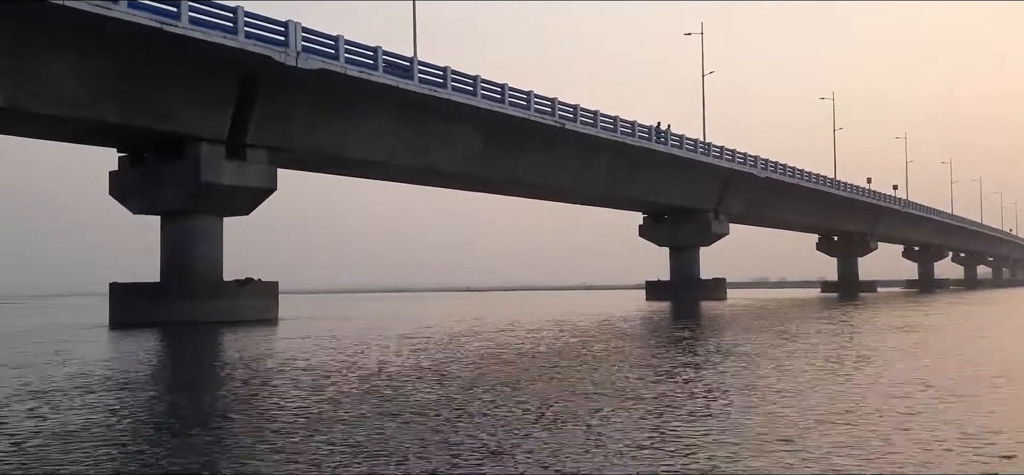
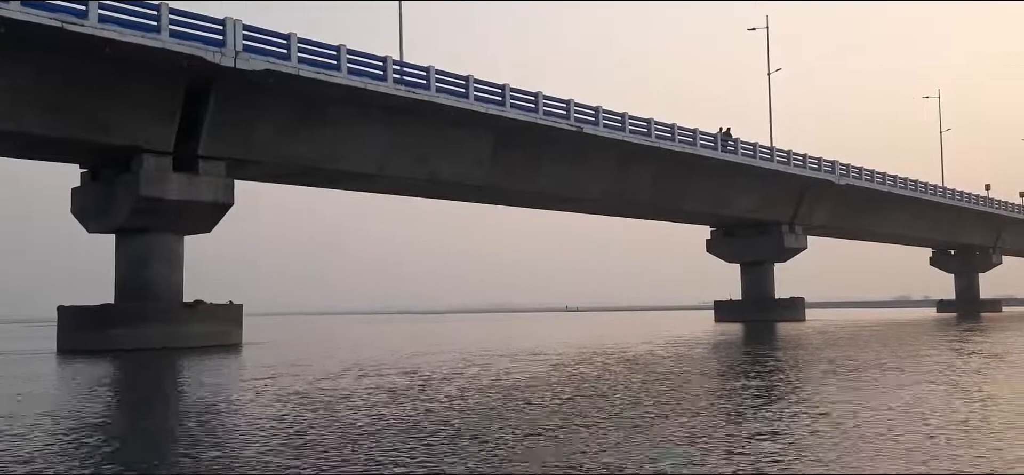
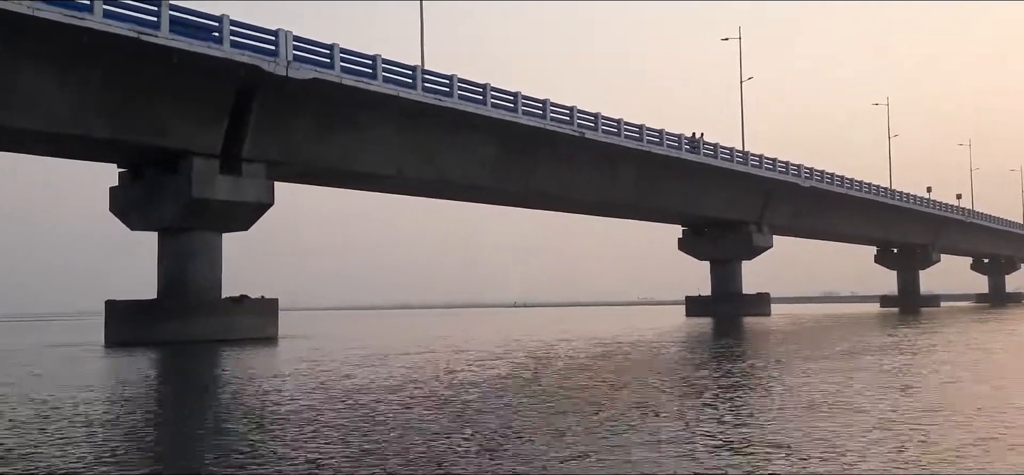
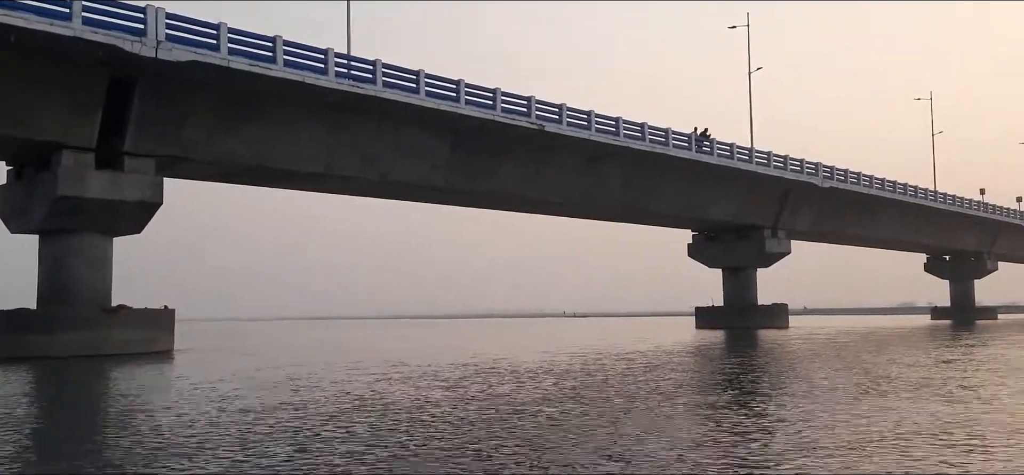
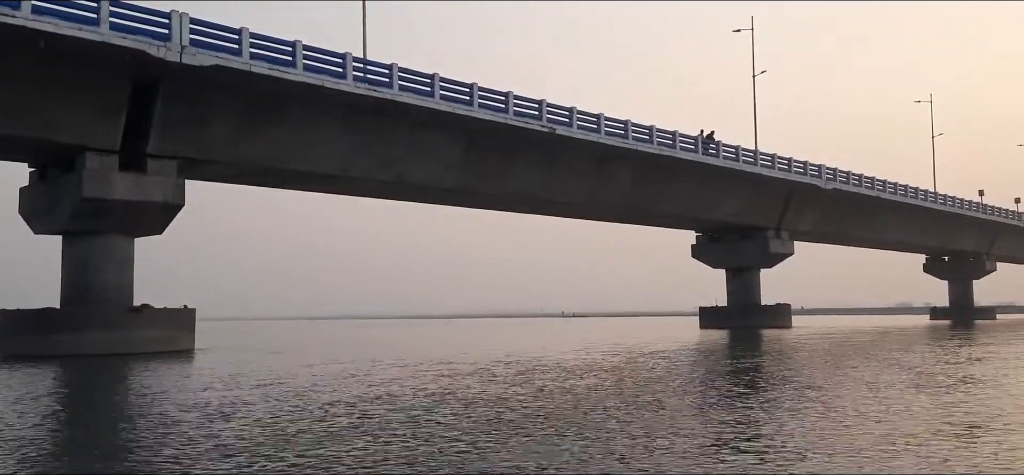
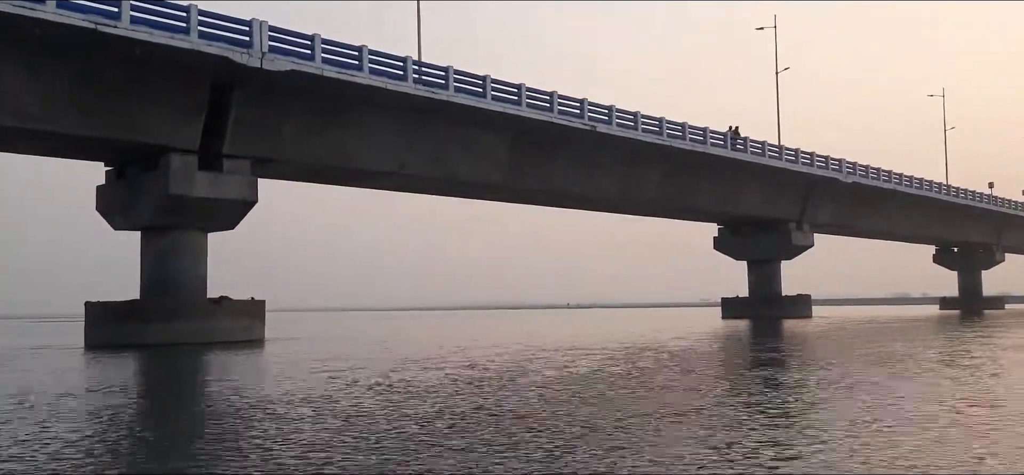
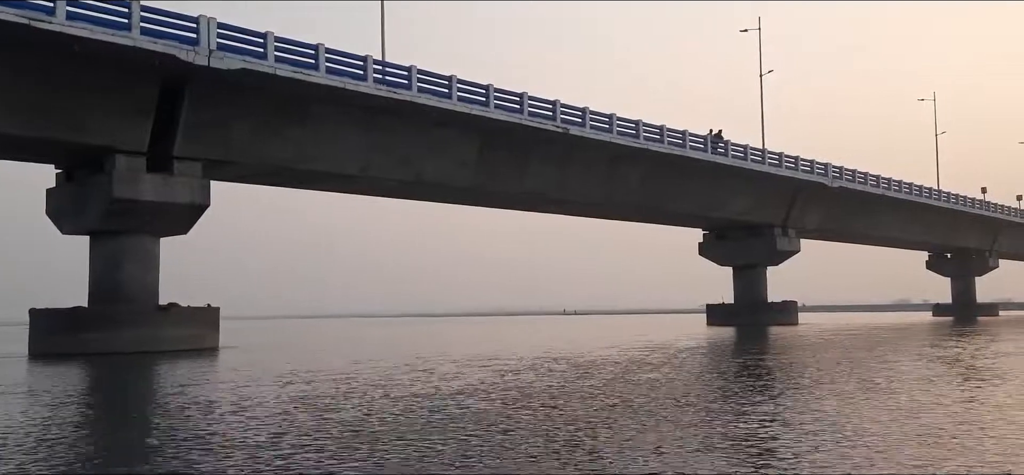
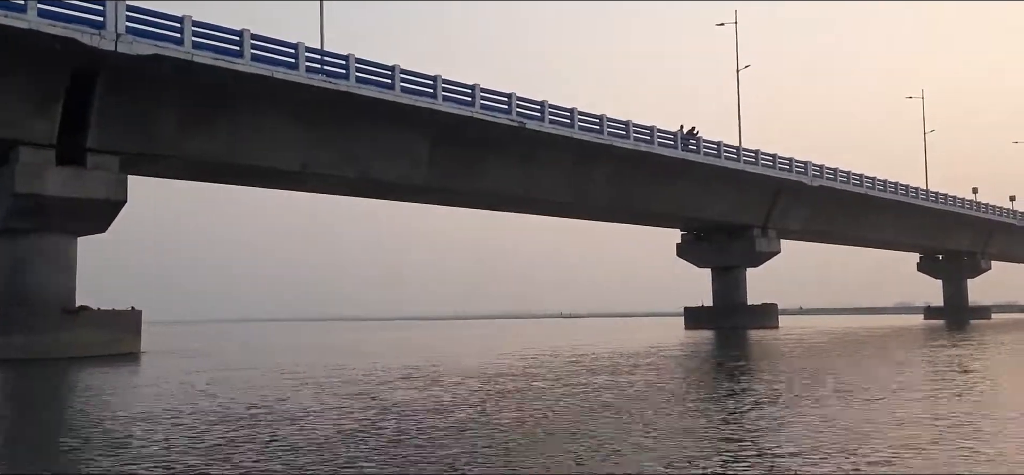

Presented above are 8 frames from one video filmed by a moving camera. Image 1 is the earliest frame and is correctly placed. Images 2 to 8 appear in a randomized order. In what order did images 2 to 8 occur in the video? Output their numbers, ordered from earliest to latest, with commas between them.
3, 6, 2, 7, 5, 4, 8
